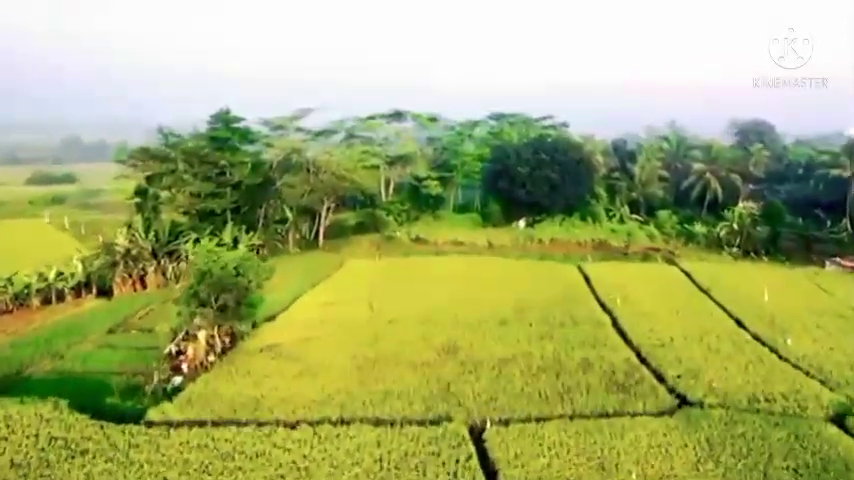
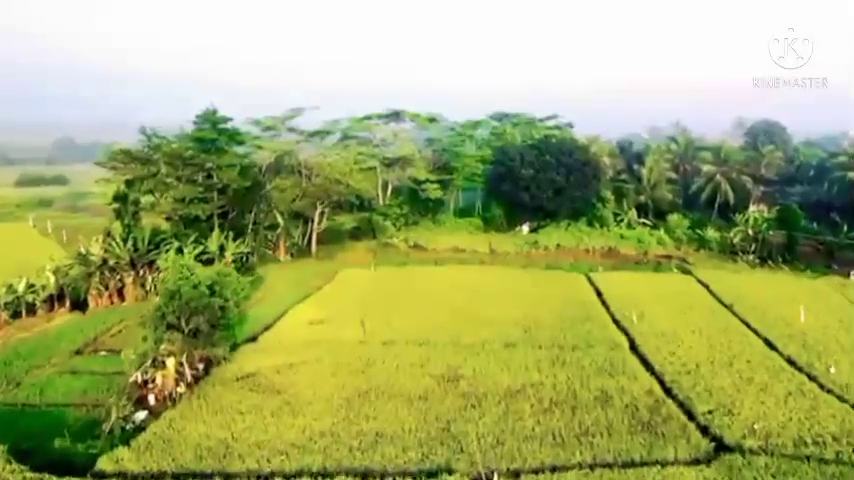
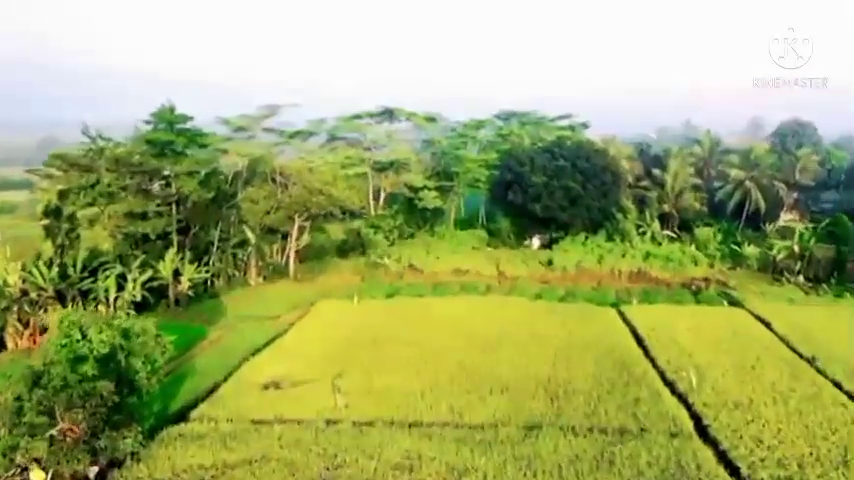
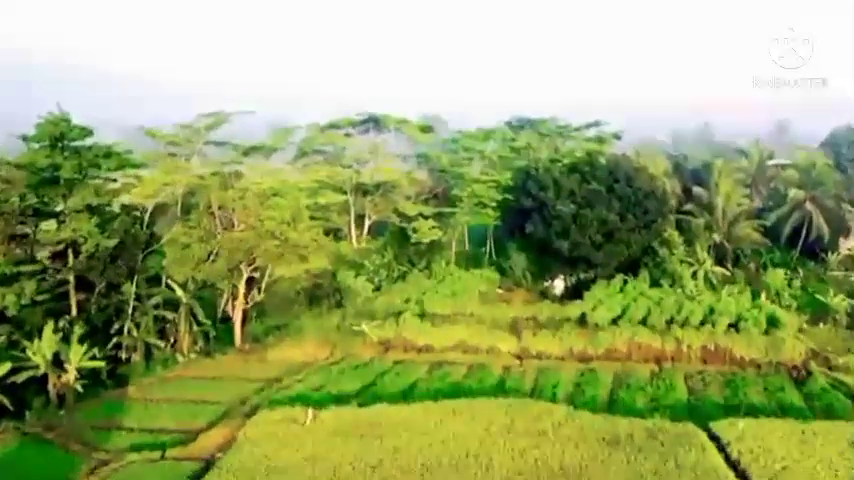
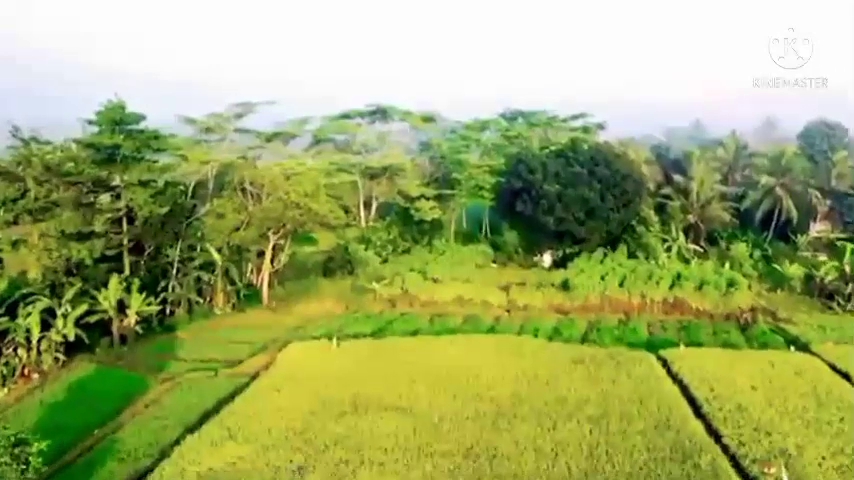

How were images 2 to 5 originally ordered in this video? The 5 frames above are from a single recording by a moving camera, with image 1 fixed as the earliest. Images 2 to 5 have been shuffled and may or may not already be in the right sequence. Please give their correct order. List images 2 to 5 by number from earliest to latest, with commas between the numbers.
2, 3, 5, 4
